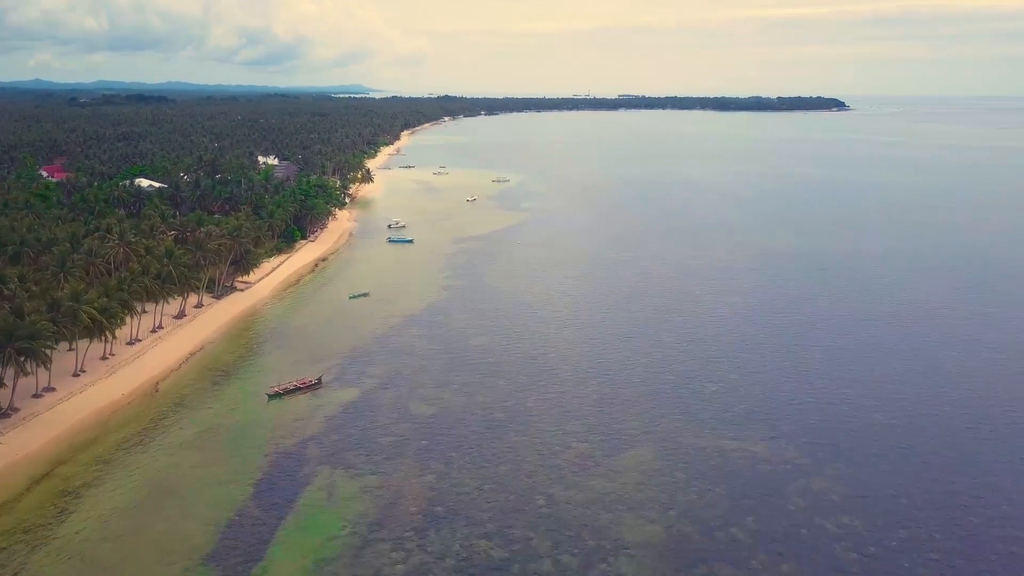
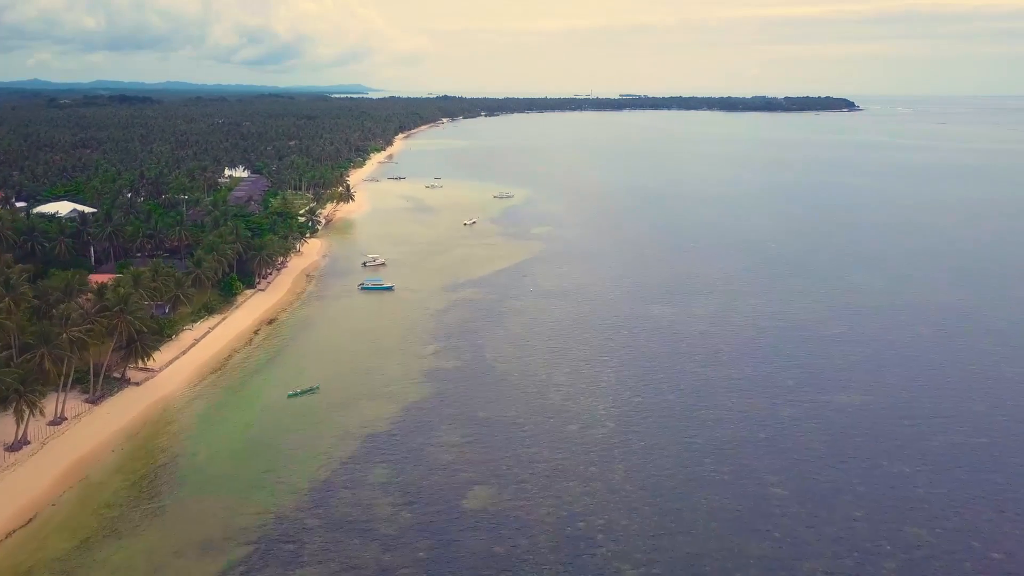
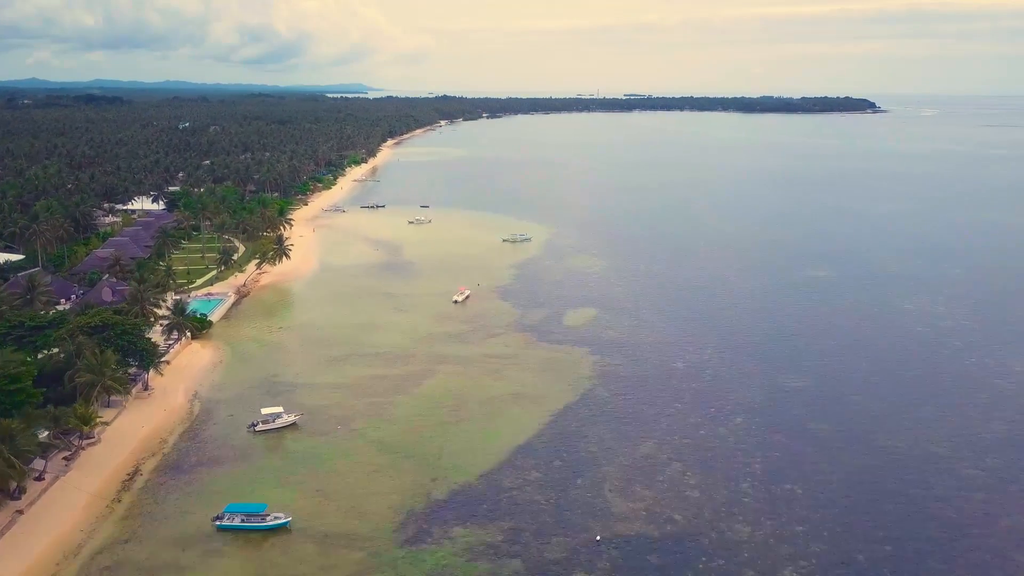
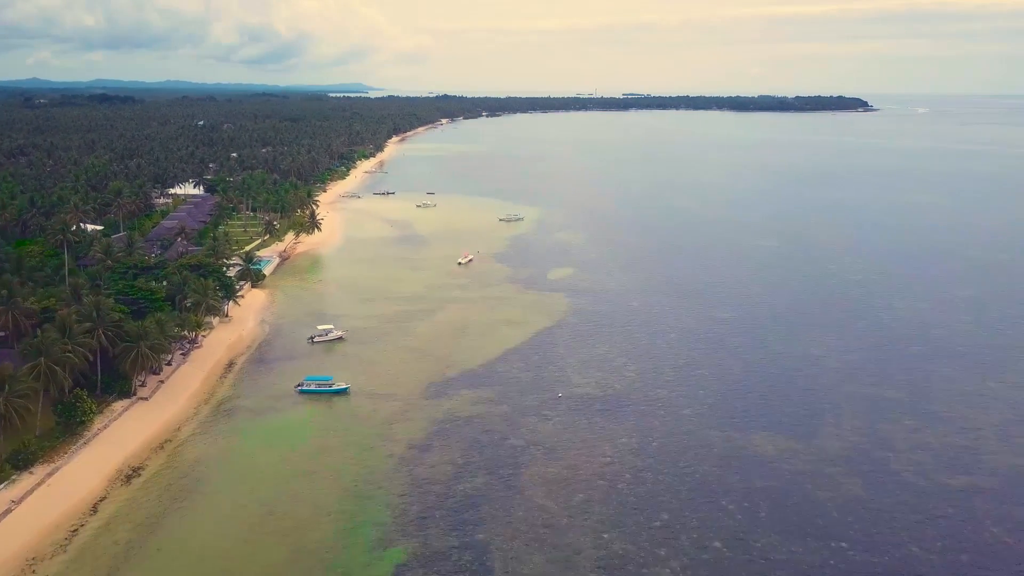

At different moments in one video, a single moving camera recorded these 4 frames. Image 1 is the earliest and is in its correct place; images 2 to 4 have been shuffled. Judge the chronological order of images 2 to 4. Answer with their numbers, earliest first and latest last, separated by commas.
2, 4, 3
